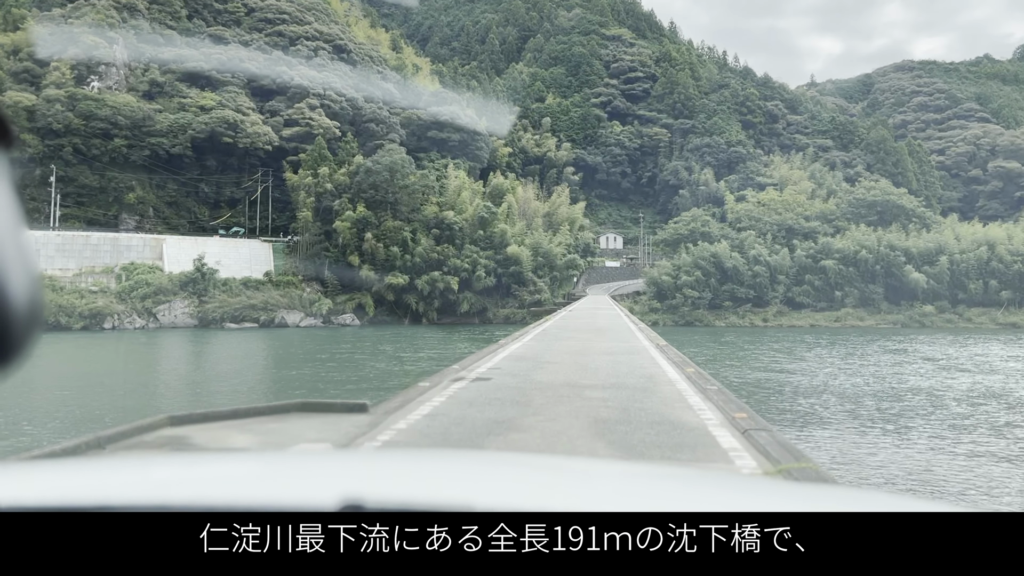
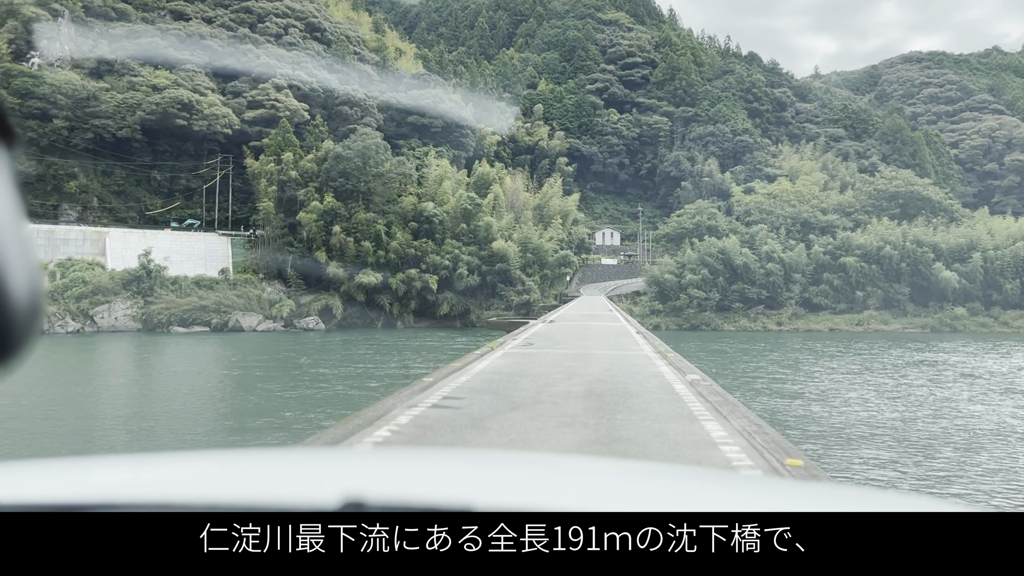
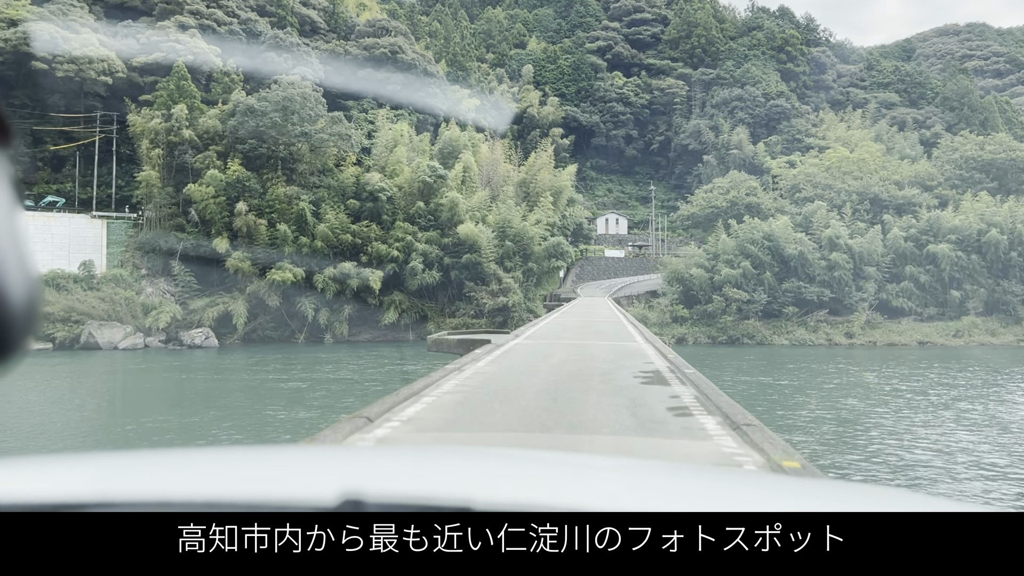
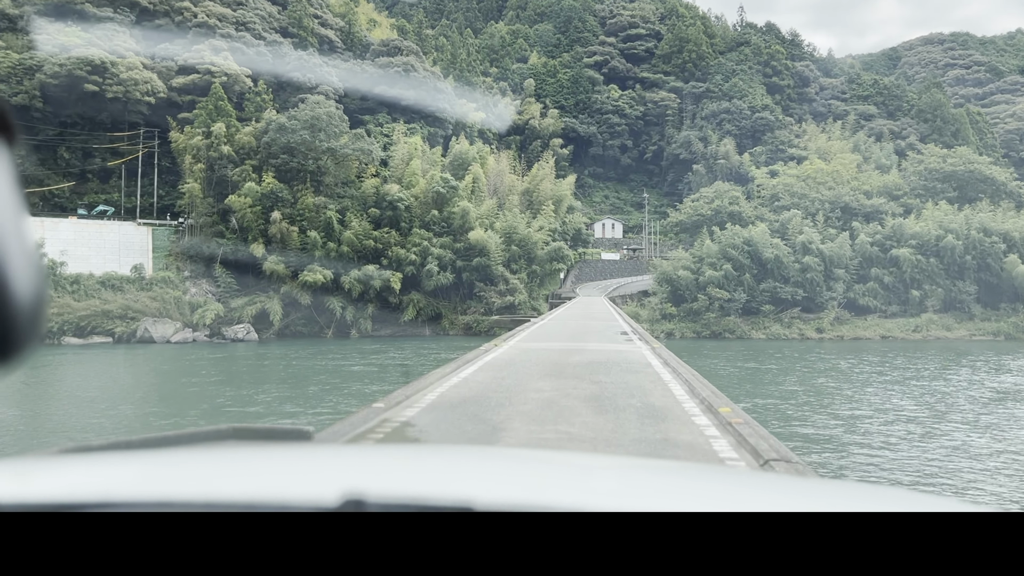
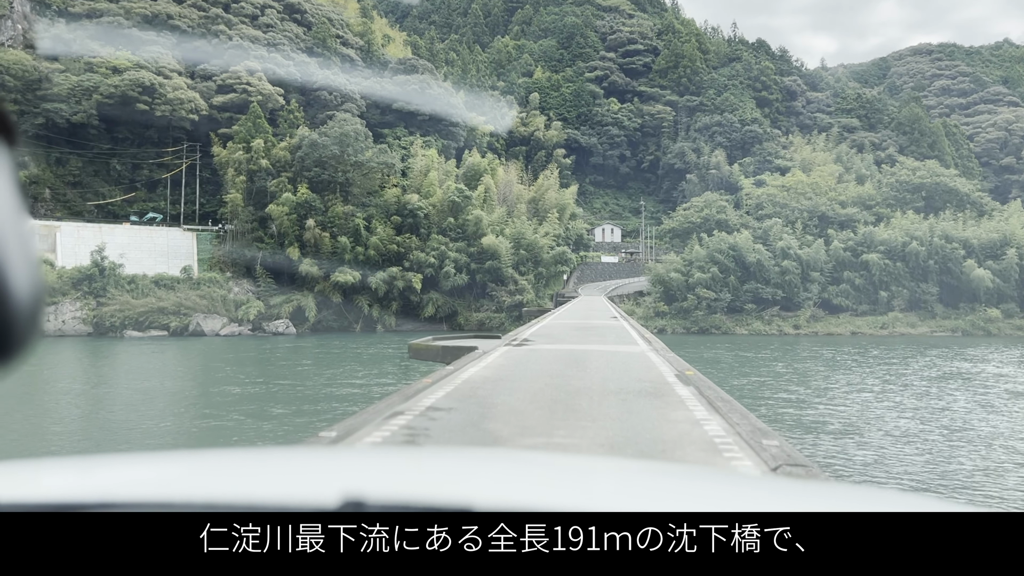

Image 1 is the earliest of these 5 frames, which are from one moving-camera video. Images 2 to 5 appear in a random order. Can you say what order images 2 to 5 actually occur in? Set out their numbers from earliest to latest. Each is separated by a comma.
2, 5, 4, 3
